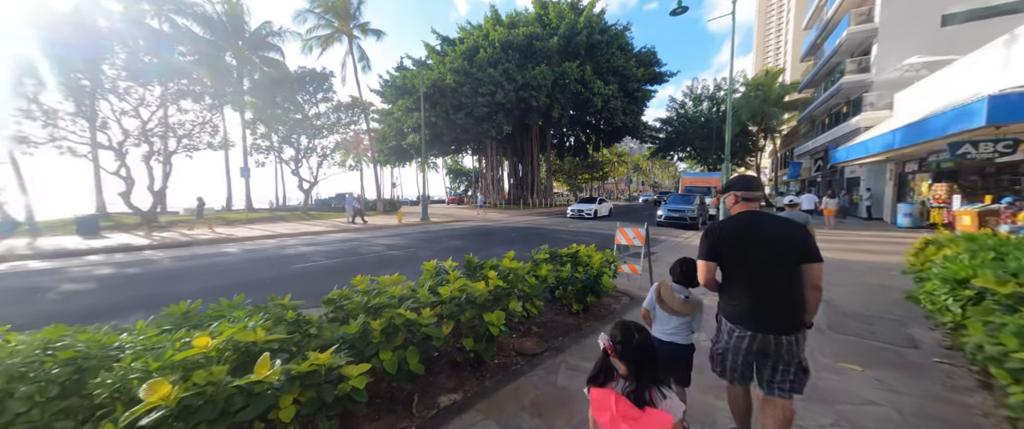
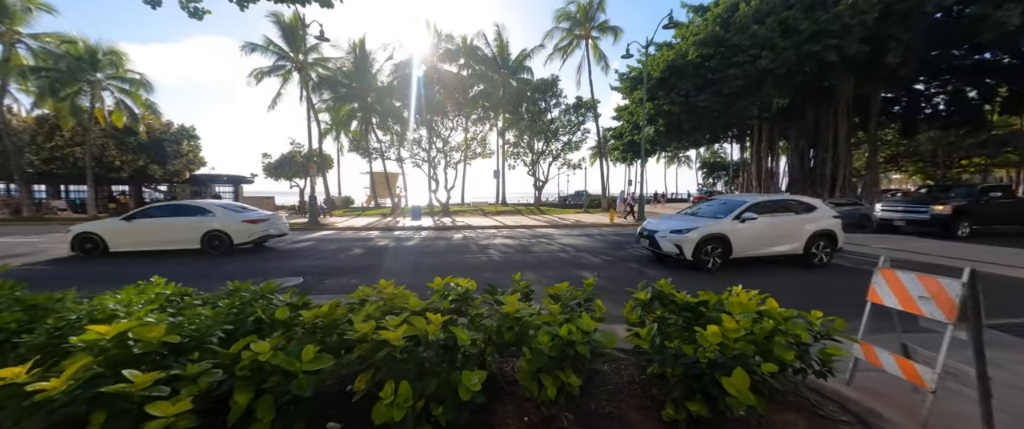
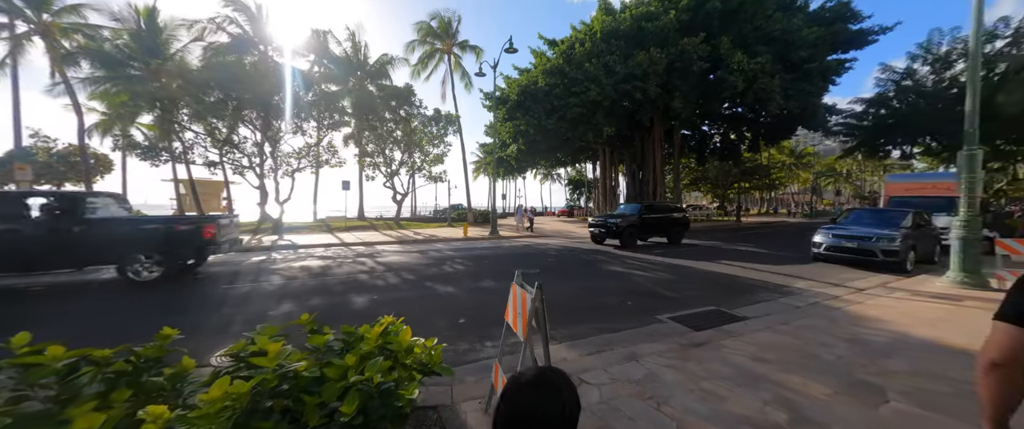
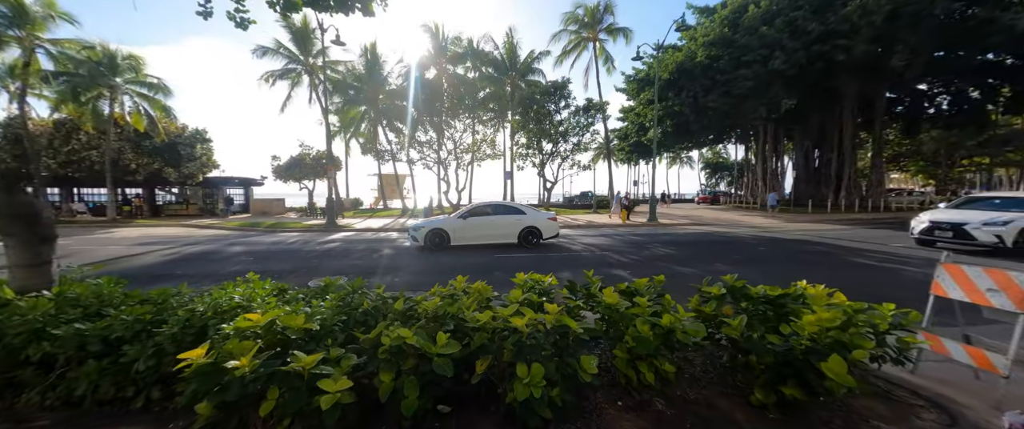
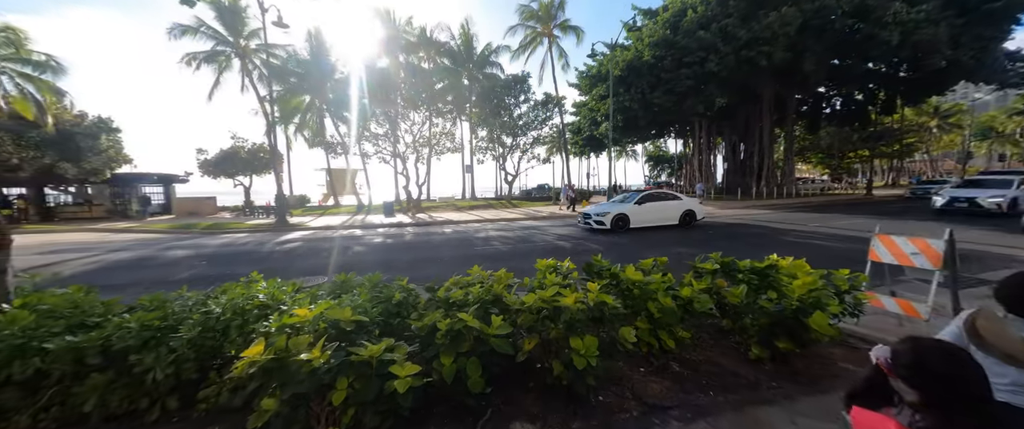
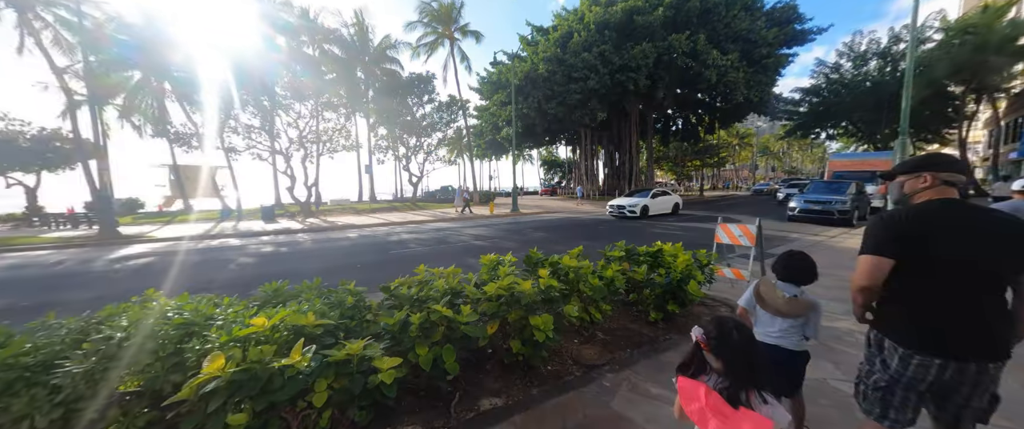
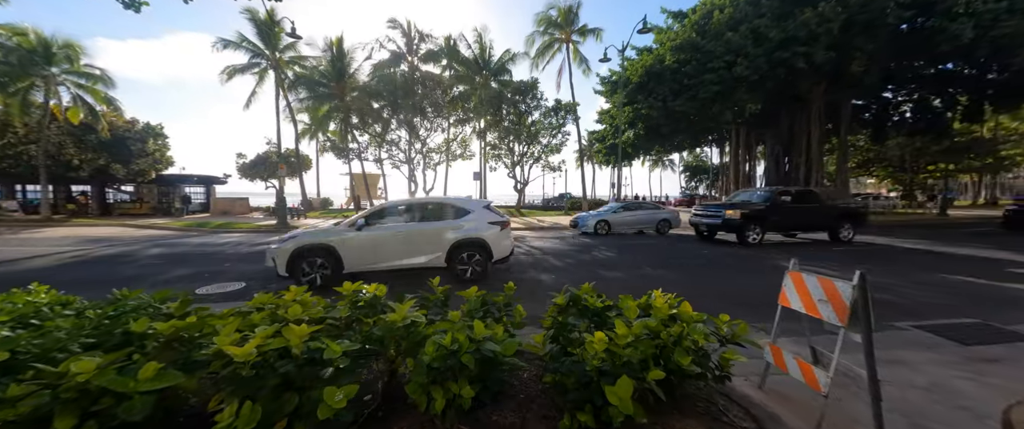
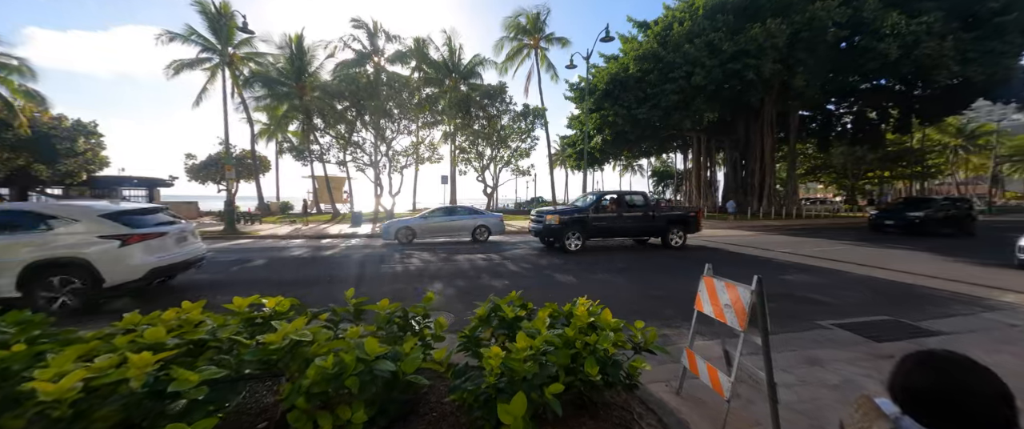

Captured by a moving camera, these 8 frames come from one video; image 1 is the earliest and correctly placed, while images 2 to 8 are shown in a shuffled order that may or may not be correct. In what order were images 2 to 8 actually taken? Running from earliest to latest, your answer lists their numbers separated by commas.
6, 5, 4, 2, 7, 8, 3
